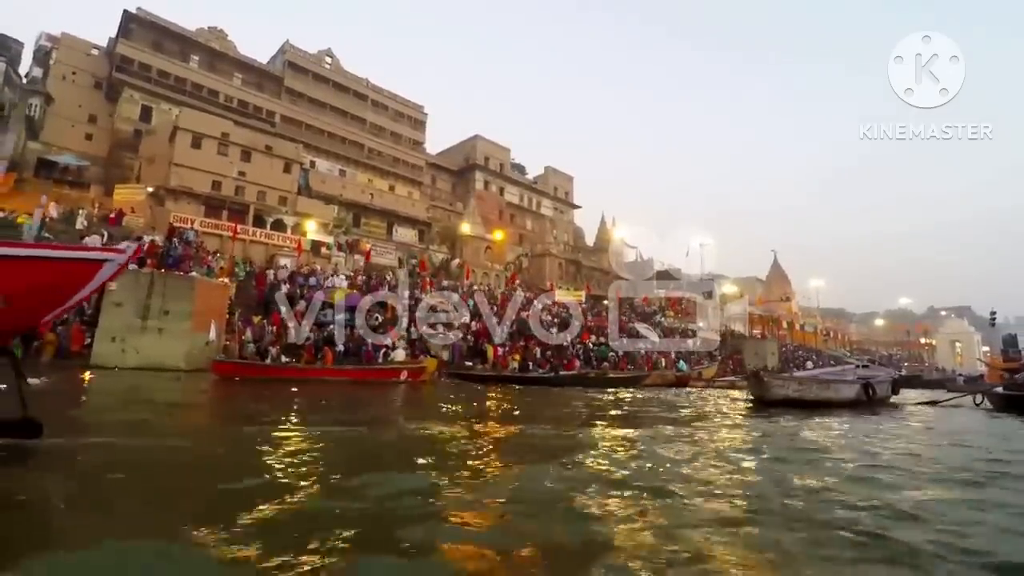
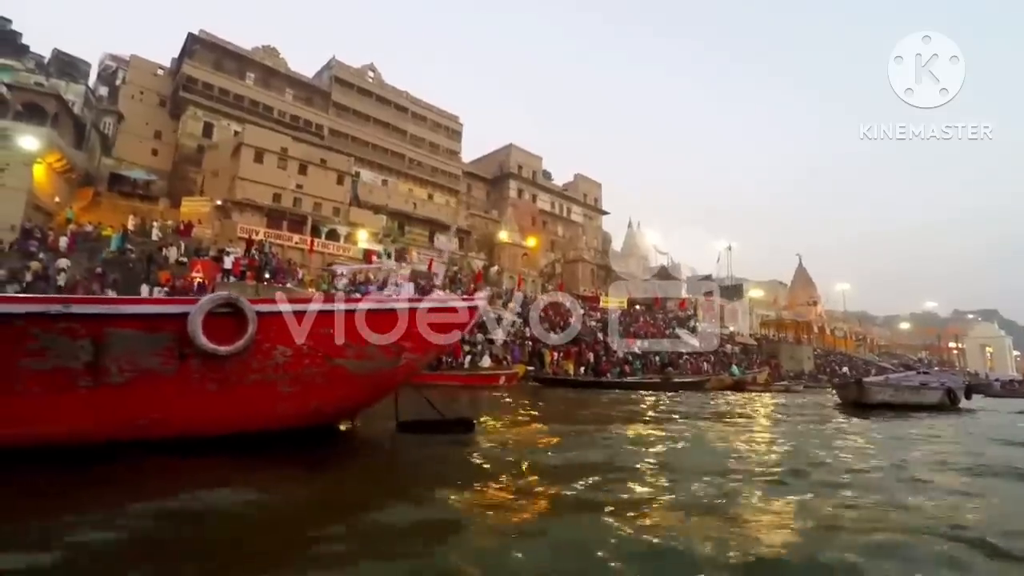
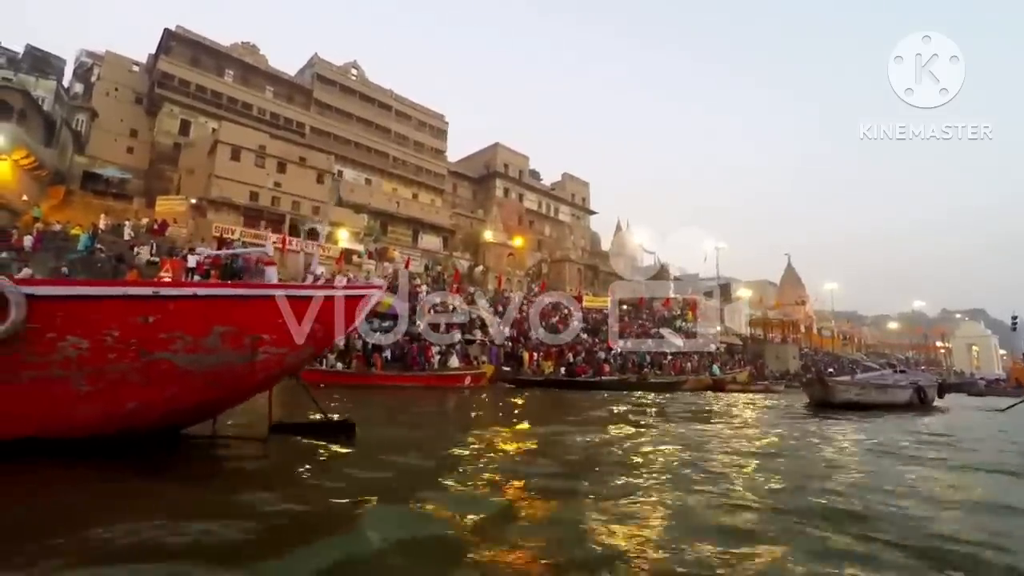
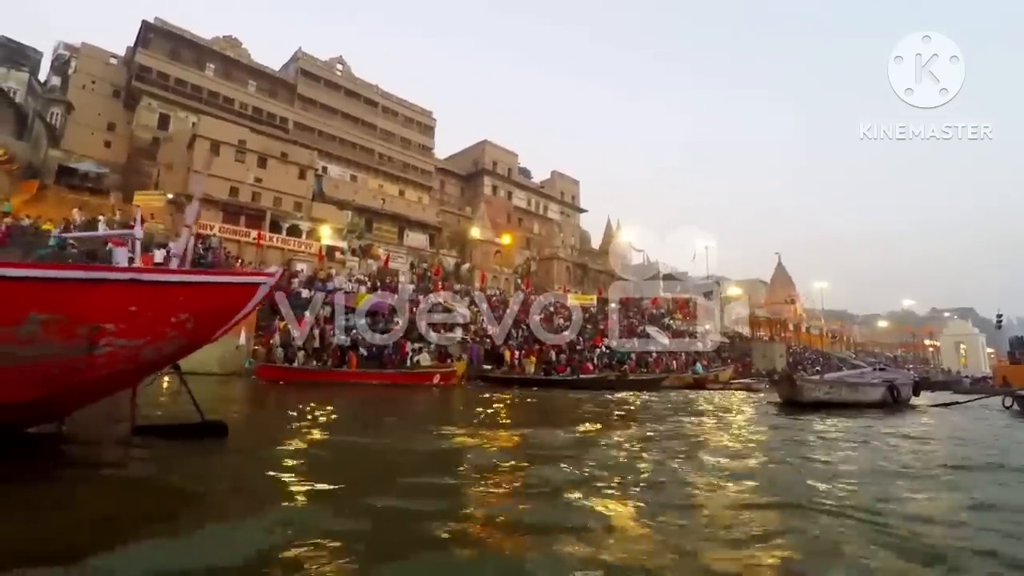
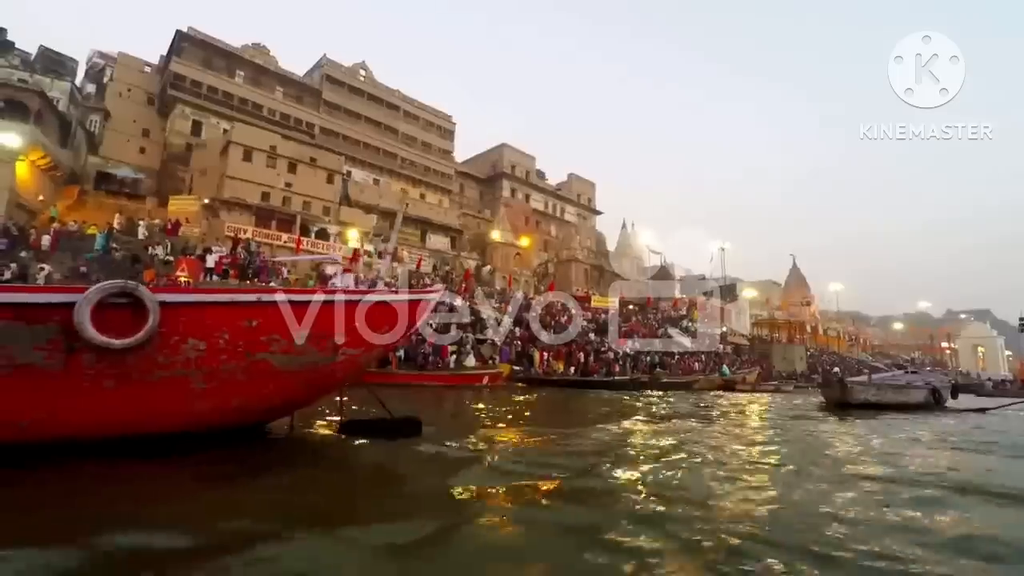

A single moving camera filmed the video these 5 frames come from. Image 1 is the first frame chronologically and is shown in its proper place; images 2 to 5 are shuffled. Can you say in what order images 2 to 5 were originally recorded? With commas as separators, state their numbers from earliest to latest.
4, 3, 5, 2
